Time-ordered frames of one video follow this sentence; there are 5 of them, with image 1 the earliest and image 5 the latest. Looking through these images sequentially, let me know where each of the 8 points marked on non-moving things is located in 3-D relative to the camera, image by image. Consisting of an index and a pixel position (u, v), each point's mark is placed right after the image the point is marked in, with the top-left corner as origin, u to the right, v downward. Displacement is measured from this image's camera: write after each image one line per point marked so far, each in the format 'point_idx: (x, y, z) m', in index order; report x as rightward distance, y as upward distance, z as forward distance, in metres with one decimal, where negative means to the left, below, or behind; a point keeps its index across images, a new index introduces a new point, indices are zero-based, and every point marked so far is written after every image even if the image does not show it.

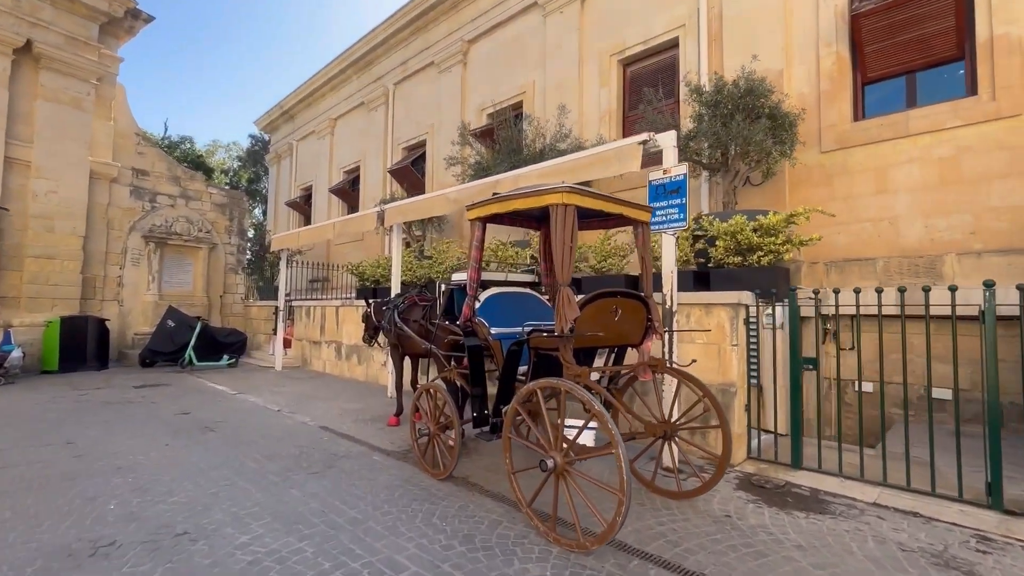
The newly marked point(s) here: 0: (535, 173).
0: (+0.2, +1.2, +5.1) m
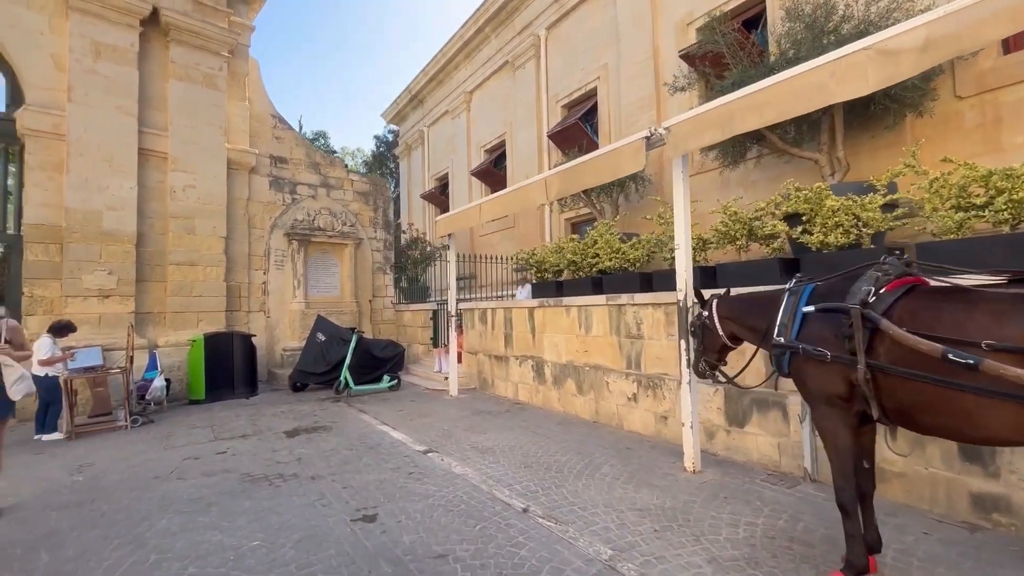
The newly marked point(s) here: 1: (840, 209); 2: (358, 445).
0: (+3.0, +1.4, +1.3) m
1: (+3.5, +0.9, +5.1) m
2: (-1.7, -1.7, +5.3) m
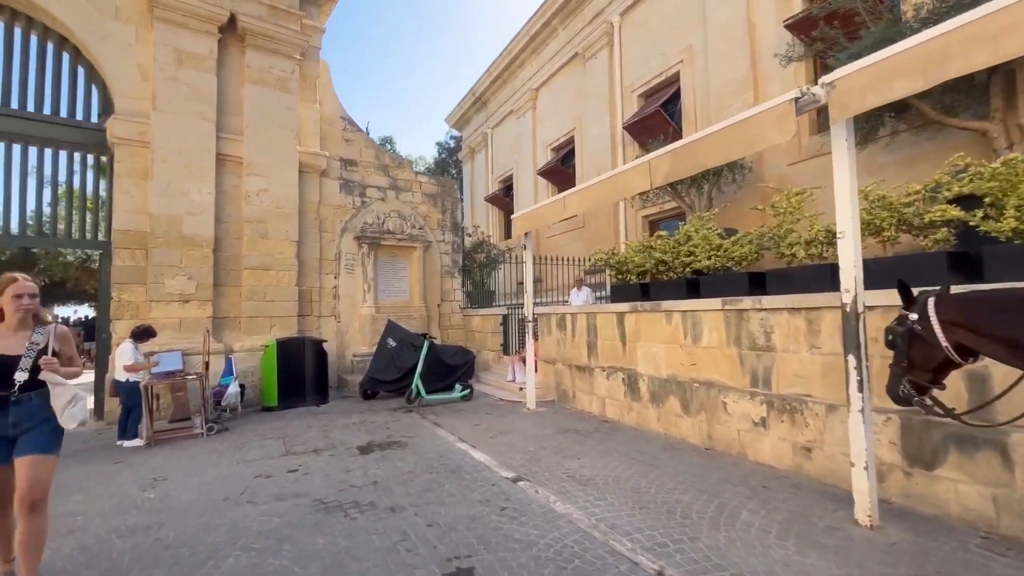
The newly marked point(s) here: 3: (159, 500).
0: (+3.4, +1.5, +0.2) m
1: (+4.4, +0.9, +4.0) m
2: (-0.7, -1.8, +4.7) m
3: (-3.0, -1.8, +4.0) m
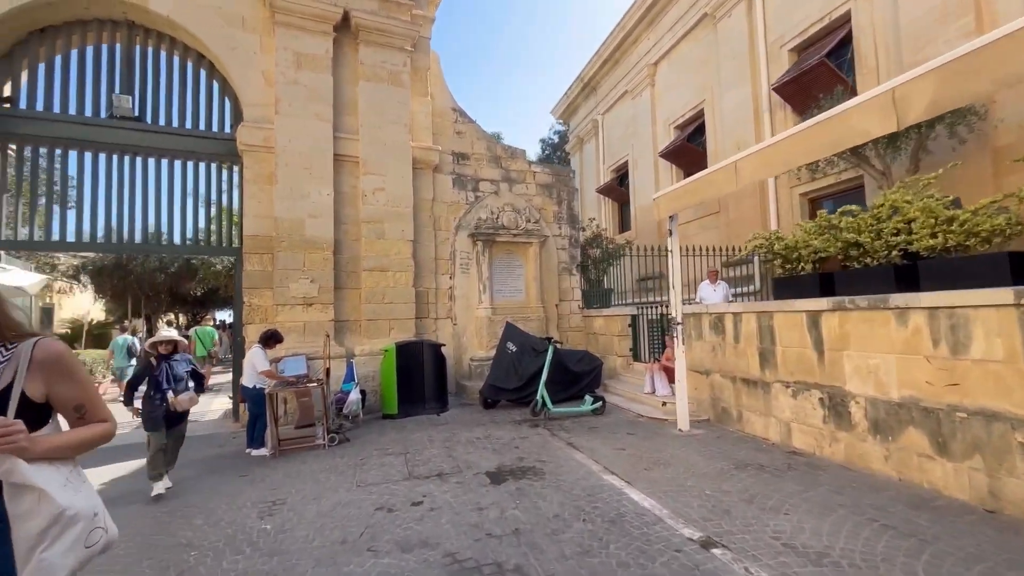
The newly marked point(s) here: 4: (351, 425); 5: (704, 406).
0: (+3.7, +1.6, -1.6) m
1: (+5.5, +1.0, +1.8) m
2: (+0.6, -1.7, +3.6) m
3: (-1.7, -1.8, +3.4) m
4: (-2.3, -2.0, +6.9) m
5: (+2.6, -1.6, +6.5) m
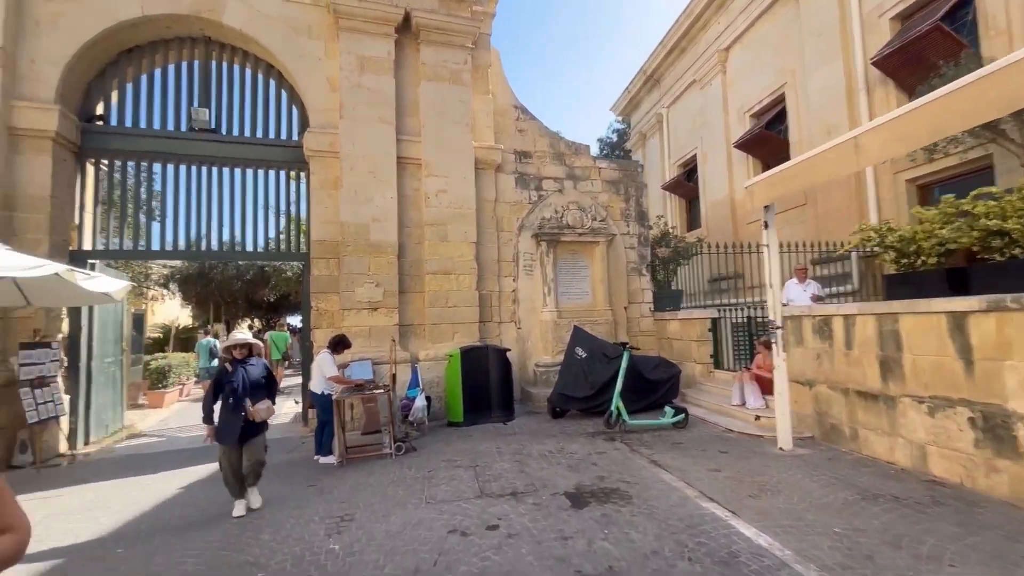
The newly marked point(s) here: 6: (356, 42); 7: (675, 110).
0: (+3.6, +1.7, -2.4) m
1: (+5.8, +1.1, +0.8) m
2: (+1.2, -1.7, +3.1) m
3: (-1.1, -1.8, +3.2) m
4: (-1.3, -2.0, +6.6) m
5: (+3.5, -1.6, +5.7) m
6: (-2.7, +4.3, +8.3) m
7: (+5.8, +6.3, +16.8) m
